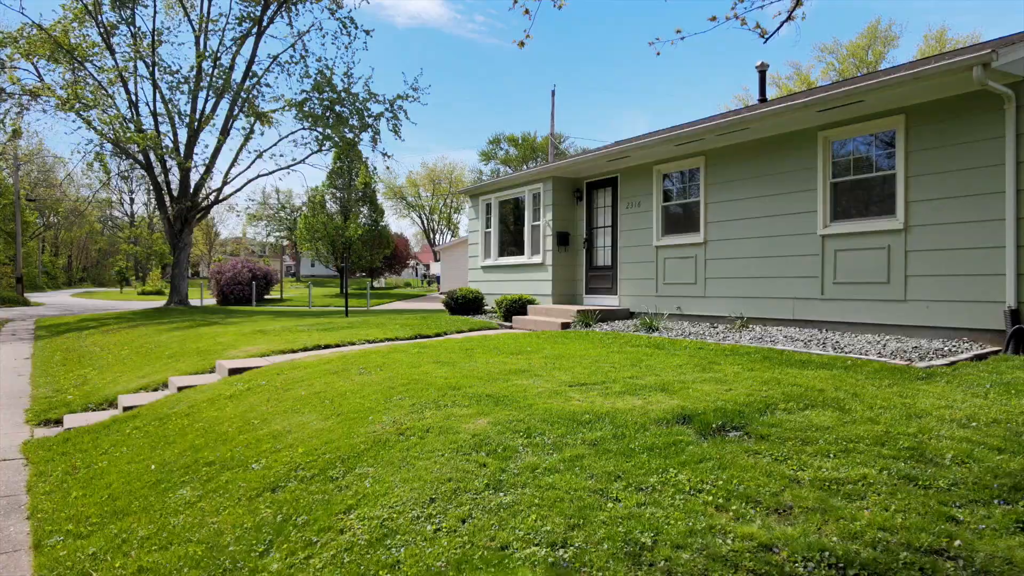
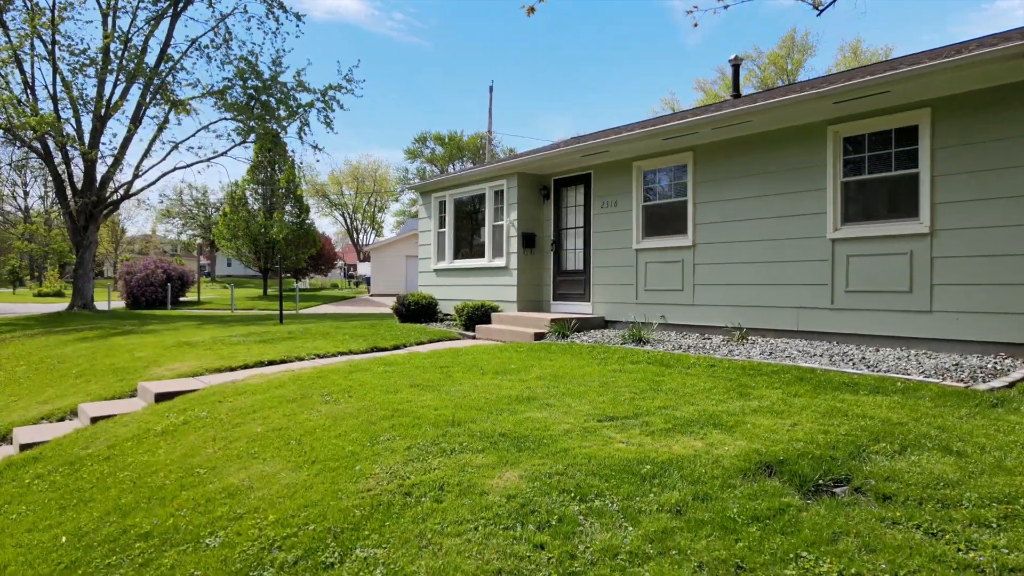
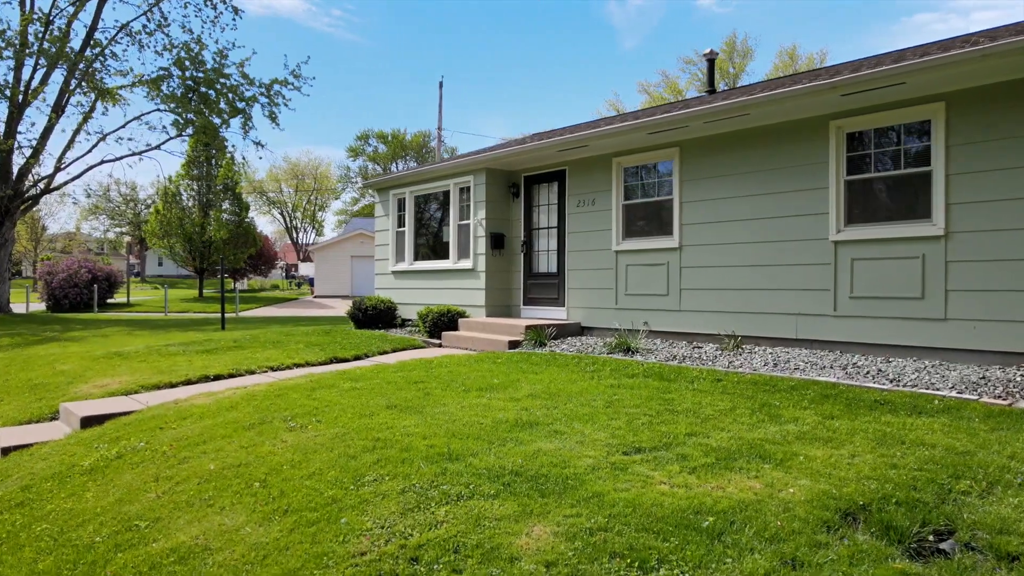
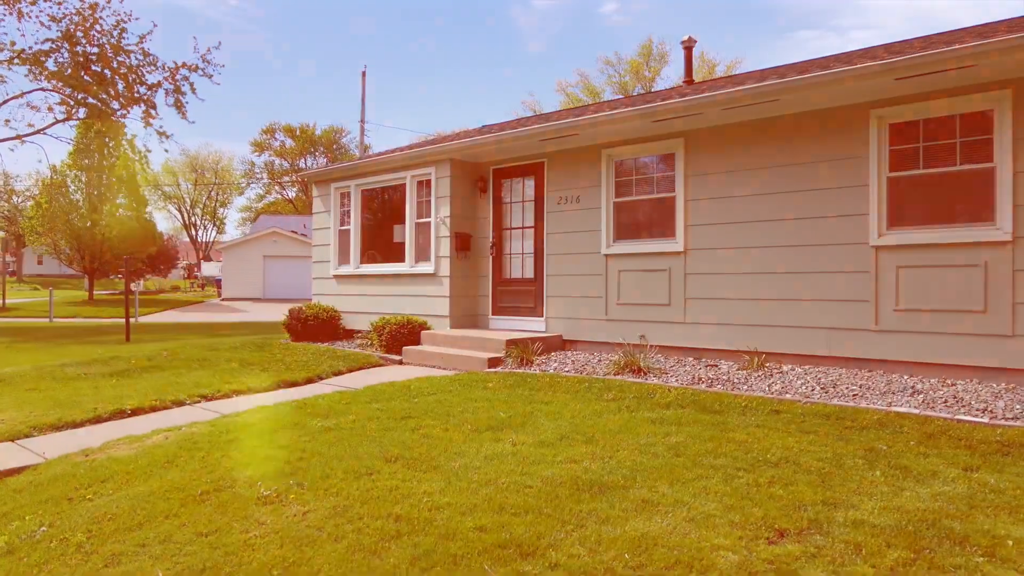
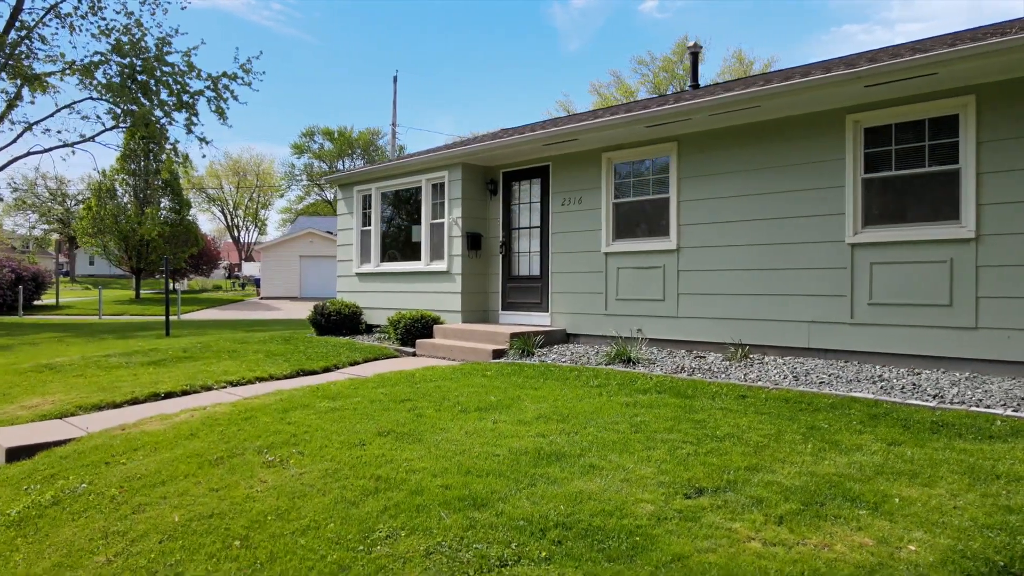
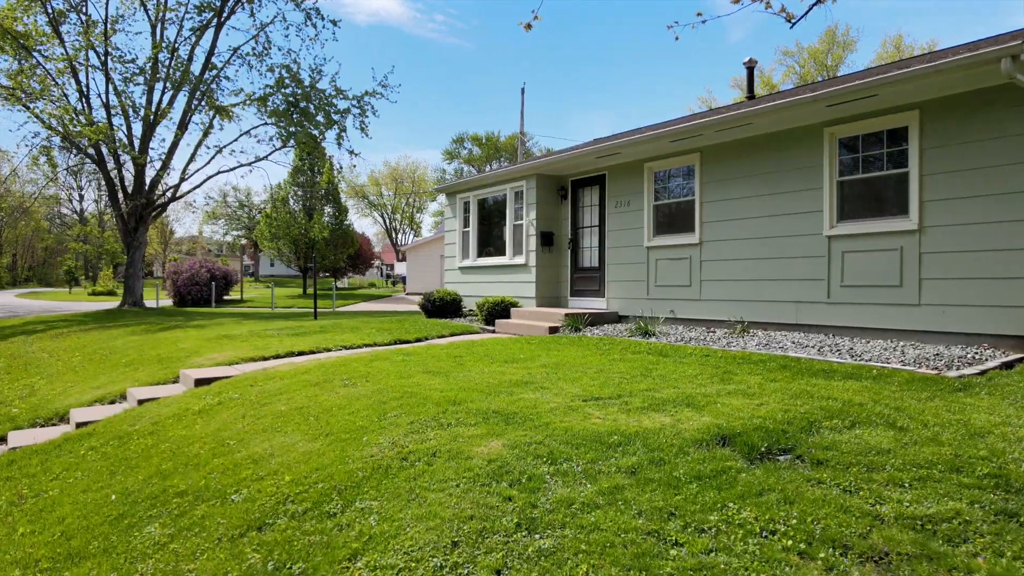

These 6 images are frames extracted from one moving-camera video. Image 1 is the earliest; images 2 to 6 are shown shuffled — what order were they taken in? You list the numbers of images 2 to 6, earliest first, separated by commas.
6, 2, 3, 5, 4
